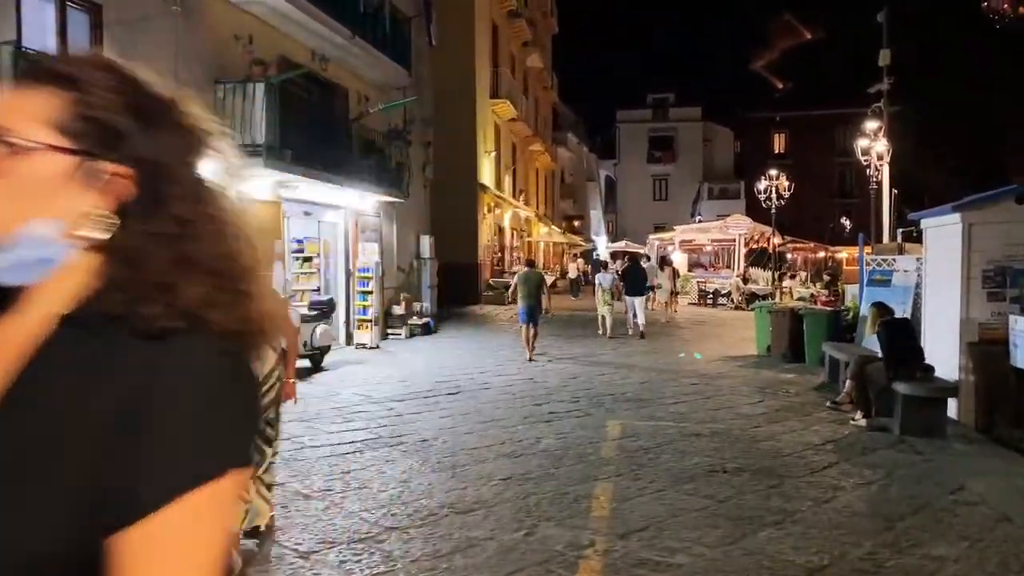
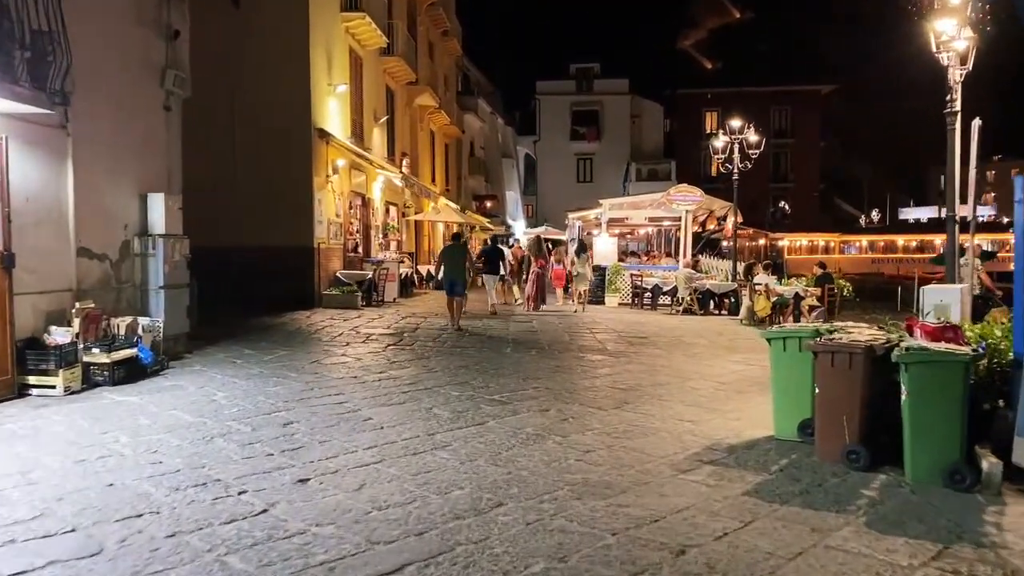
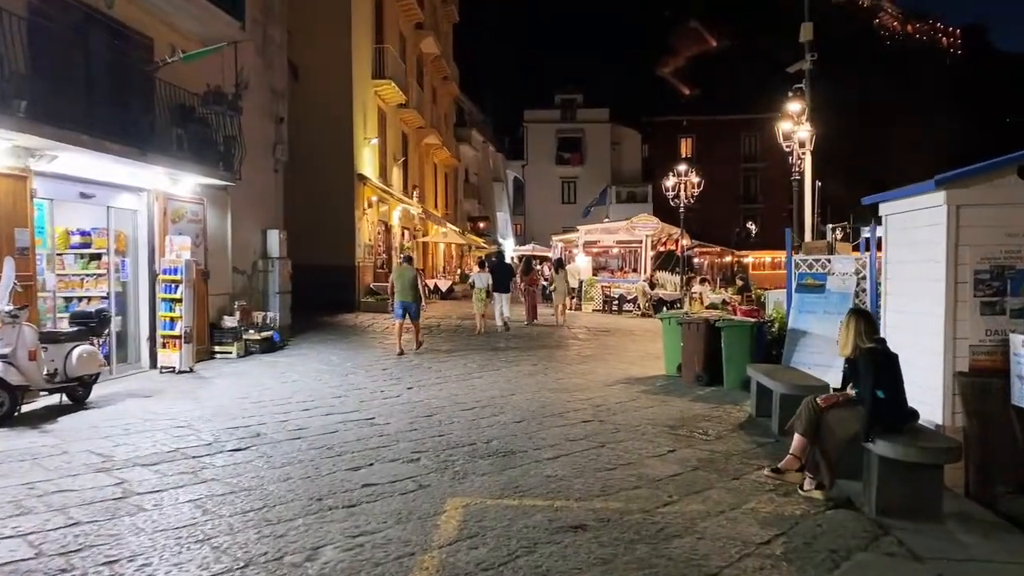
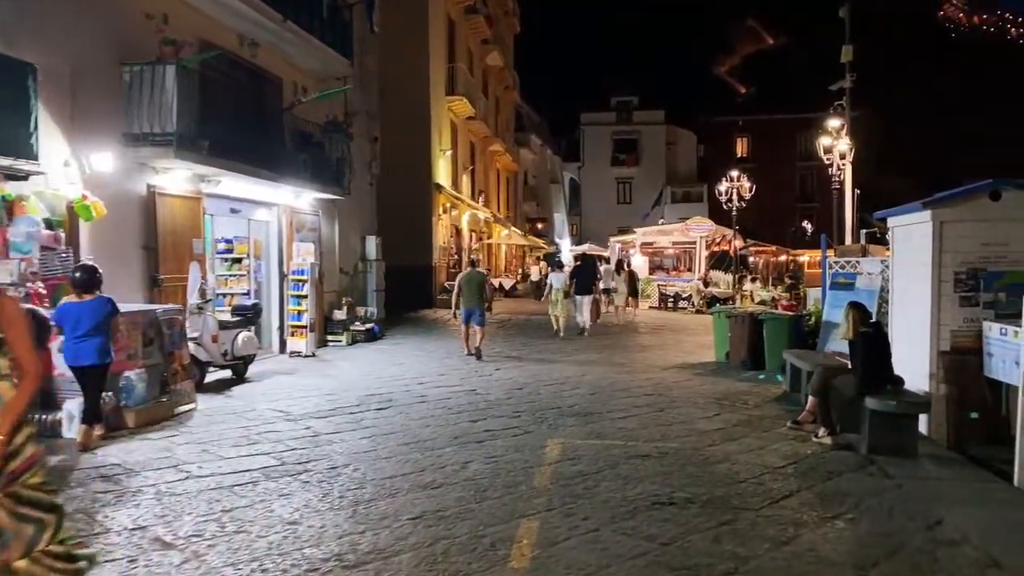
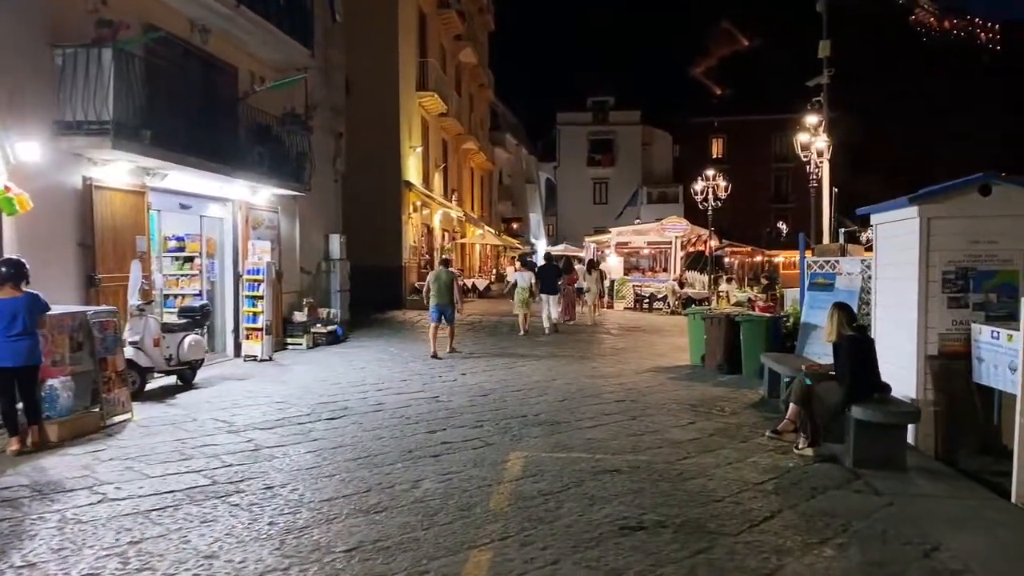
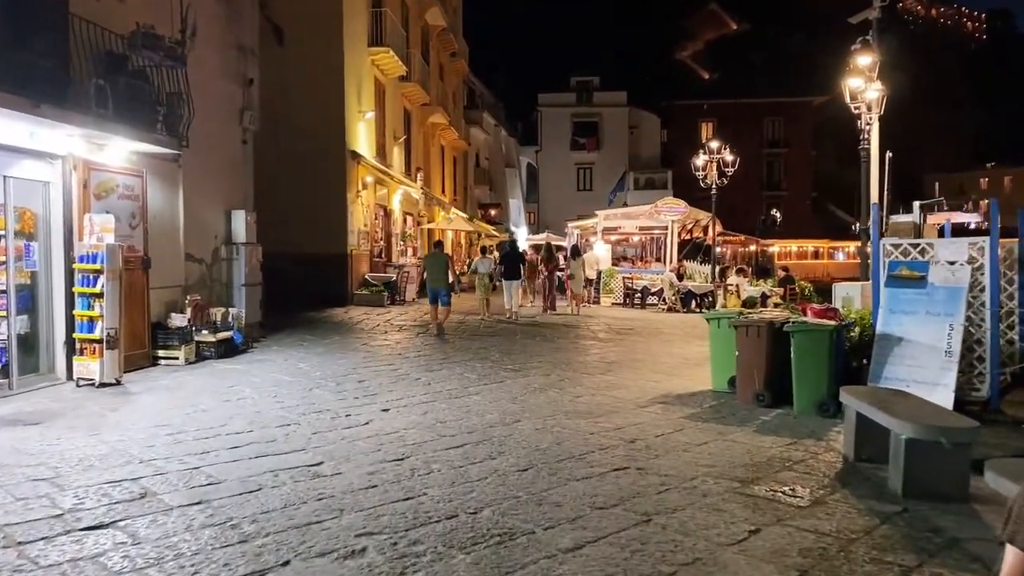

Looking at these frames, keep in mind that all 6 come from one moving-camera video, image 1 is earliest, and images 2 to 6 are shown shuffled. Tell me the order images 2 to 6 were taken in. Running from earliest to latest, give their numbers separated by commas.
4, 5, 3, 6, 2
